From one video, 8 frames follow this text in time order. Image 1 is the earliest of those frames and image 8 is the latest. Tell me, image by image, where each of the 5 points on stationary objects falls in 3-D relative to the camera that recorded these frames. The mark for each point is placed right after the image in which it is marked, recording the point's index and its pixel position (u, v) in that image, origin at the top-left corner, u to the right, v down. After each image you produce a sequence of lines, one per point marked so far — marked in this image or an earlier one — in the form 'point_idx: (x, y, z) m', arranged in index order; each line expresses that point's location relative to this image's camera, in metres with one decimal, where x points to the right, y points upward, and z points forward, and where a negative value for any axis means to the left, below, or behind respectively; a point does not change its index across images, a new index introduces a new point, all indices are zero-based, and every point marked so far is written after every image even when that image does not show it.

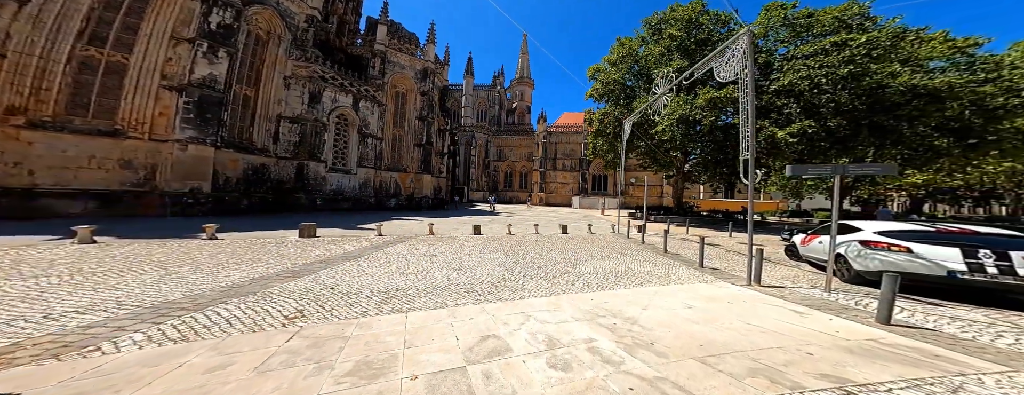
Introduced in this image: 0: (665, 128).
0: (+9.1, +3.8, +17.0) m
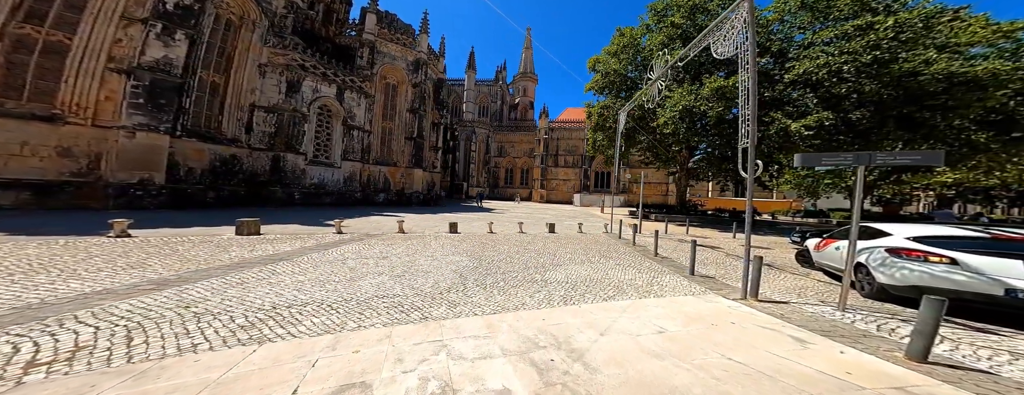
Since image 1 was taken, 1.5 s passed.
0: (+8.5, +4.0, +15.9) m
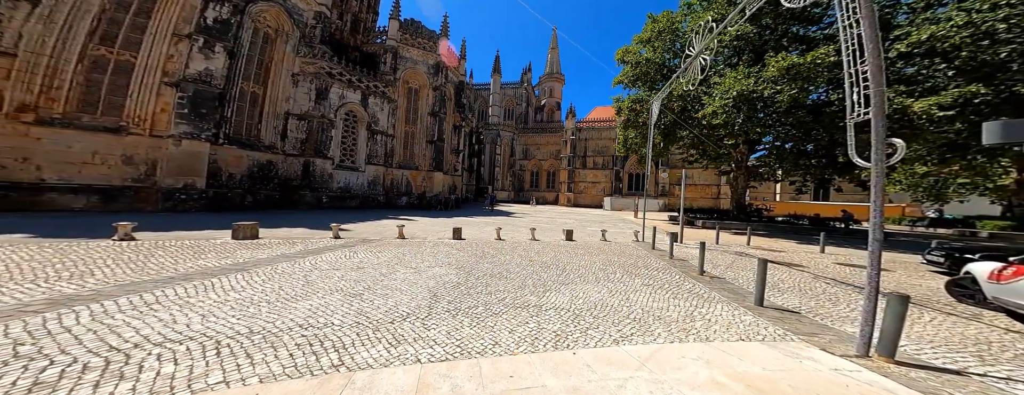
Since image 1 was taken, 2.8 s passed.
0: (+9.7, +3.9, +13.4) m
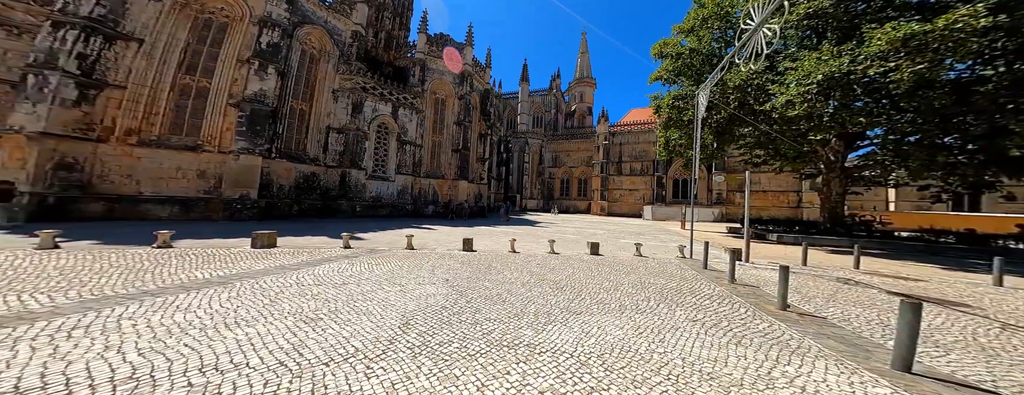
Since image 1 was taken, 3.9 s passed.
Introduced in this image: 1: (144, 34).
0: (+10.9, +3.7, +10.8) m
1: (-13.4, +6.0, +10.6) m
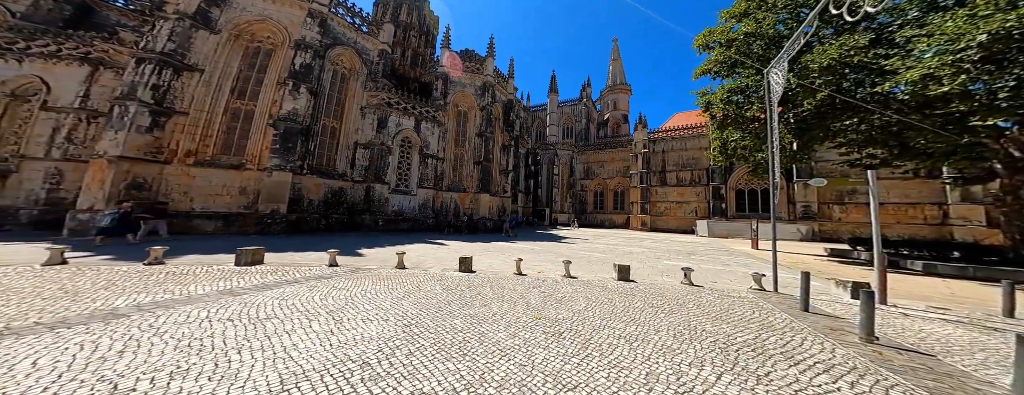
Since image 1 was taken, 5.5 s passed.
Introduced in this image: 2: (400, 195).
0: (+11.4, +3.6, +7.7) m
1: (-12.6, +5.4, +11.6) m
2: (-6.0, +0.2, +15.8) m
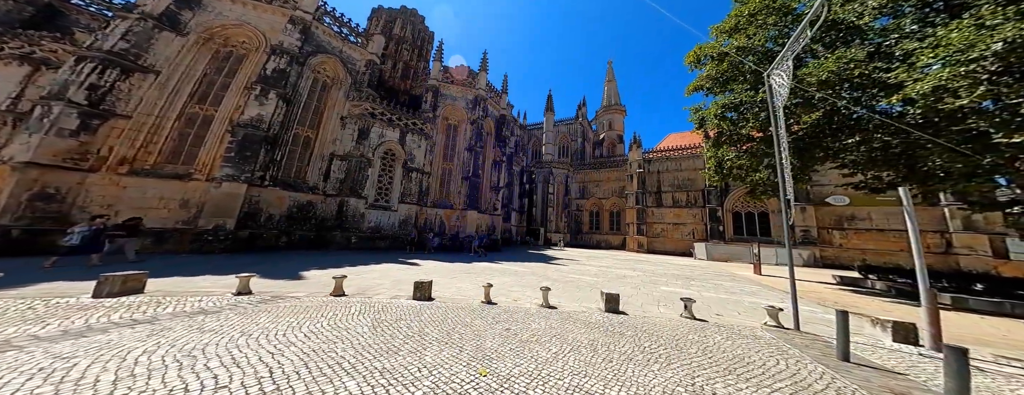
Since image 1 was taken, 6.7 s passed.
0: (+10.8, +3.0, +7.1) m
1: (-13.2, +5.0, +10.9) m
2: (-6.7, -0.6, +14.8) m
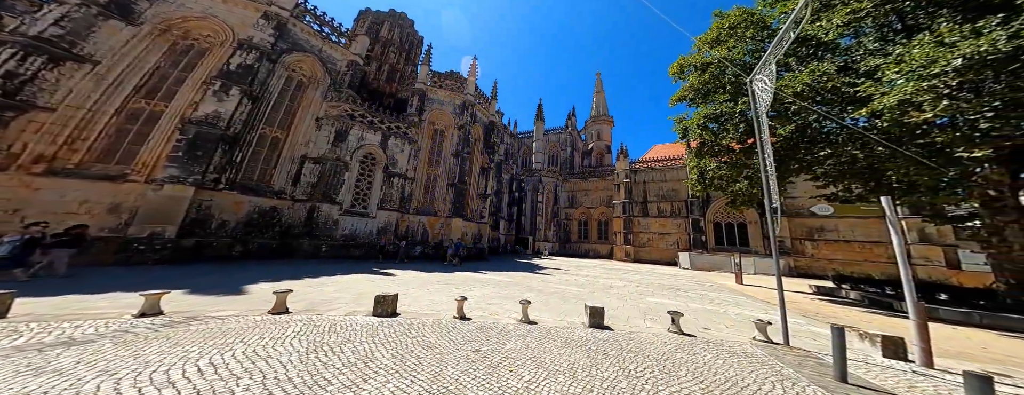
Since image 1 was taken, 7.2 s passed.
0: (+10.4, +2.7, +7.3) m
1: (-13.8, +4.9, +10.0) m
2: (-7.6, -0.9, +14.1) m
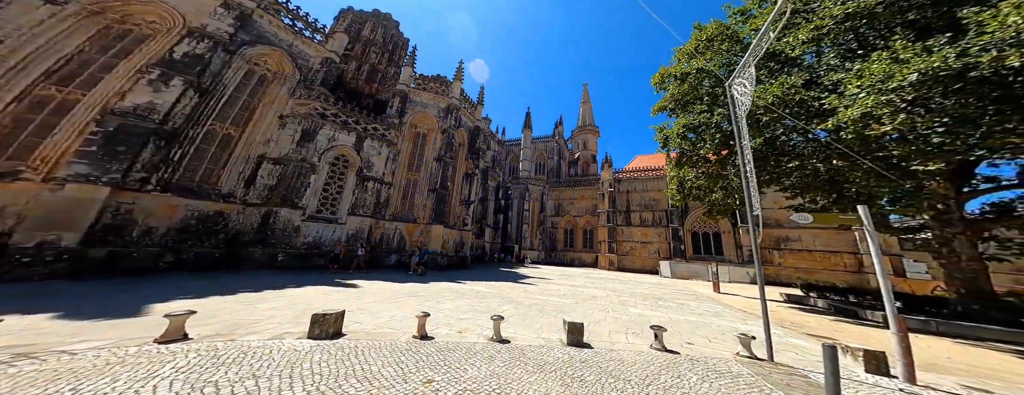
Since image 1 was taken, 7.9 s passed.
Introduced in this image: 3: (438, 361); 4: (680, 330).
0: (+9.7, +2.5, +7.6) m
1: (-14.5, +4.8, +8.7) m
2: (-8.7, -1.2, +13.0) m
3: (-0.8, -1.9, +3.4) m
4: (+3.3, -2.5, +5.5) m
